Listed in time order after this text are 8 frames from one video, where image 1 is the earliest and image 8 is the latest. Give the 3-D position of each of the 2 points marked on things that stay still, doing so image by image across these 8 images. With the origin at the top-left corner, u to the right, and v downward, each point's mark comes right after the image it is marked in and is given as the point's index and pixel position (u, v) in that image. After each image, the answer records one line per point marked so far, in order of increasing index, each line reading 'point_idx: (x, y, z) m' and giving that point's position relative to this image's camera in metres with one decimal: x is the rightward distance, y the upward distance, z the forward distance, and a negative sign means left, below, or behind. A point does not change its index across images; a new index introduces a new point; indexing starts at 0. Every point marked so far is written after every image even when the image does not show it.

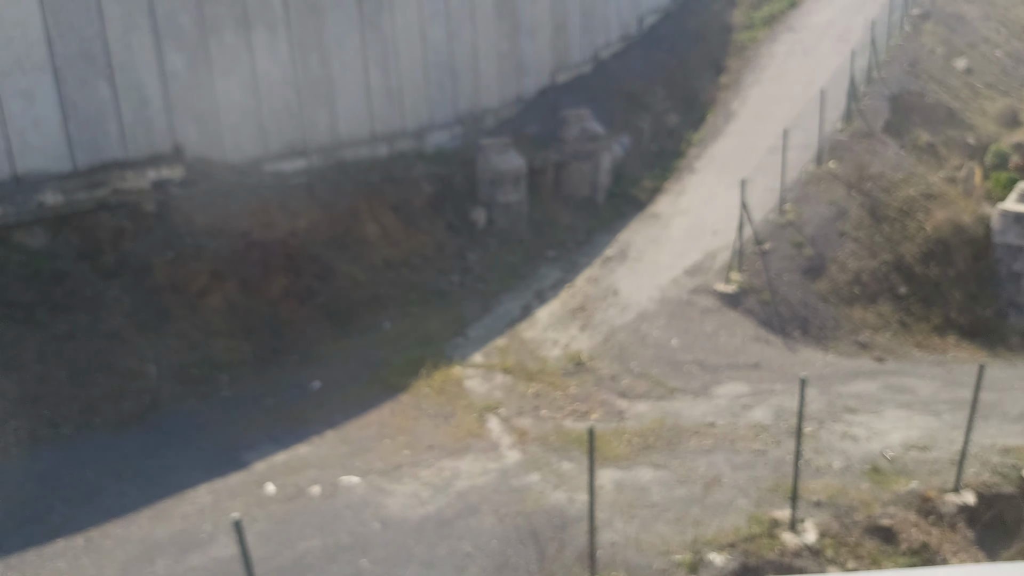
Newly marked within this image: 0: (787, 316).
0: (+4.1, -0.4, +9.5) m
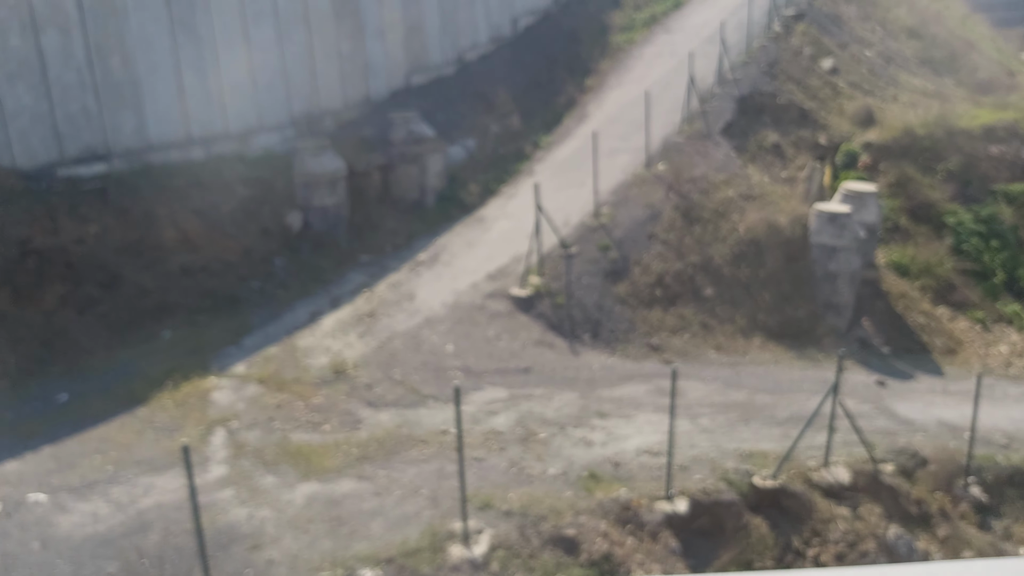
0: (+1.0, -0.5, +9.3) m
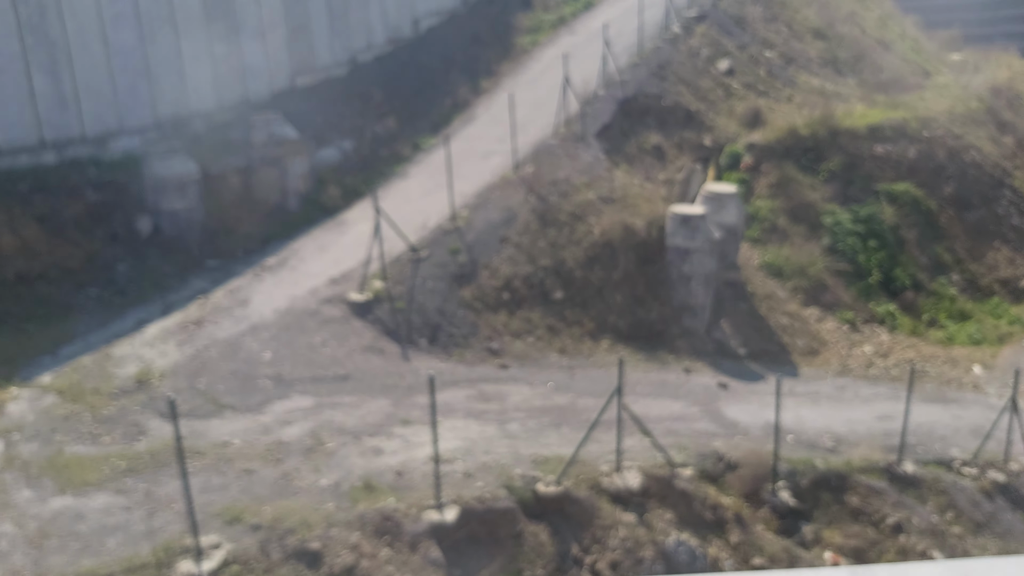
0: (-1.3, -0.5, +9.2) m
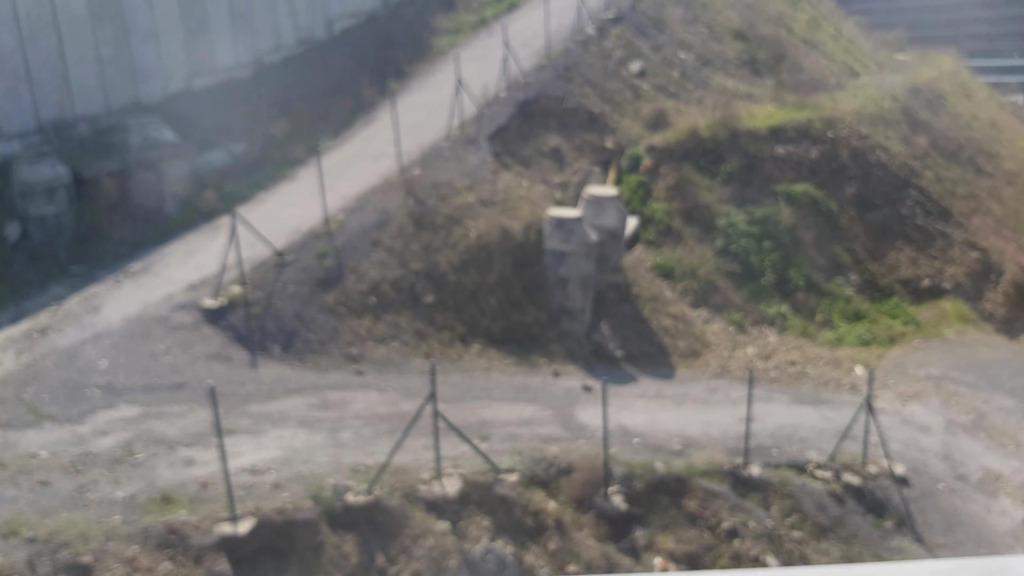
0: (-3.3, -0.6, +9.0) m
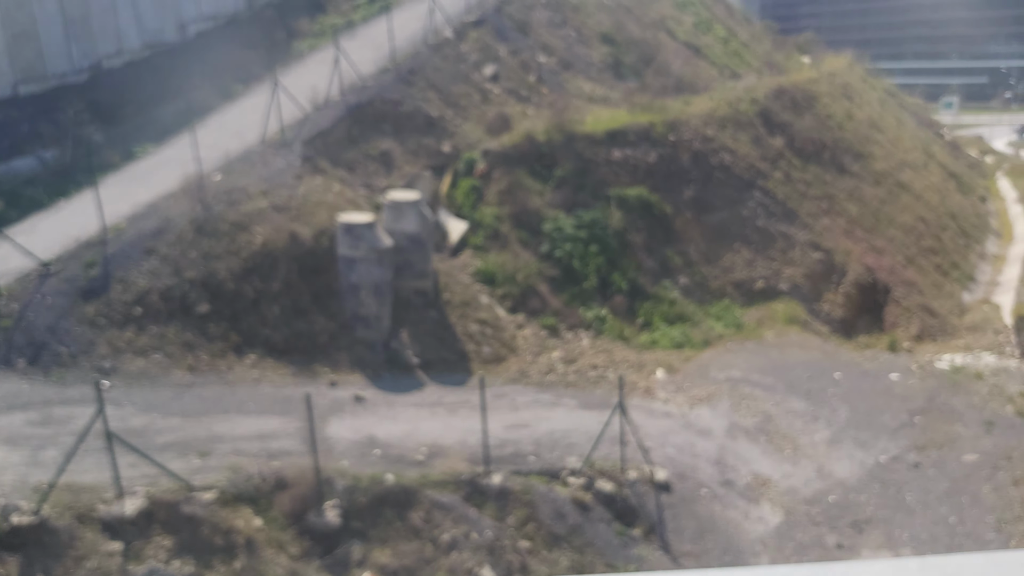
0: (-6.7, -0.8, +8.8) m
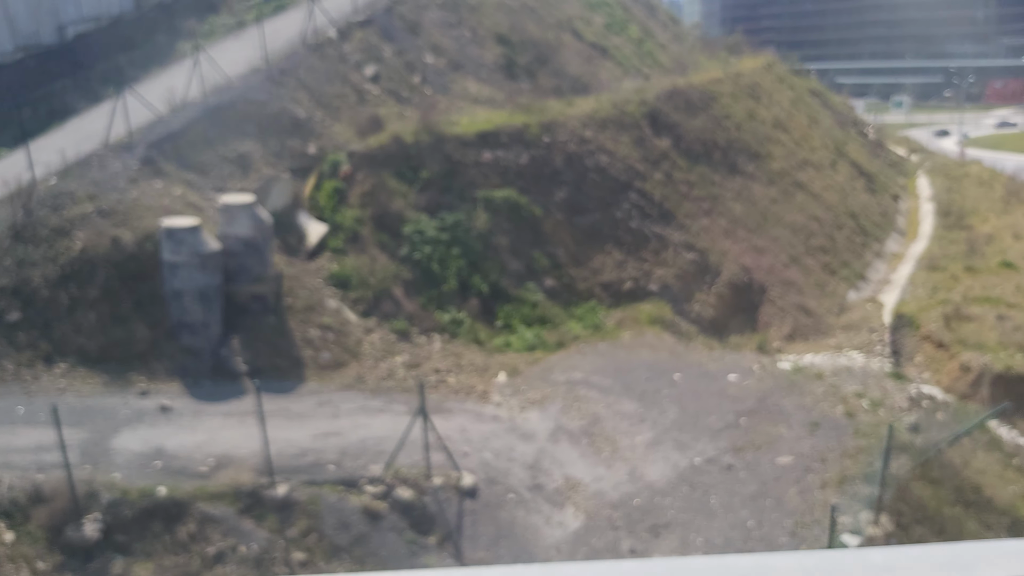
0: (-9.3, -0.9, +8.5) m
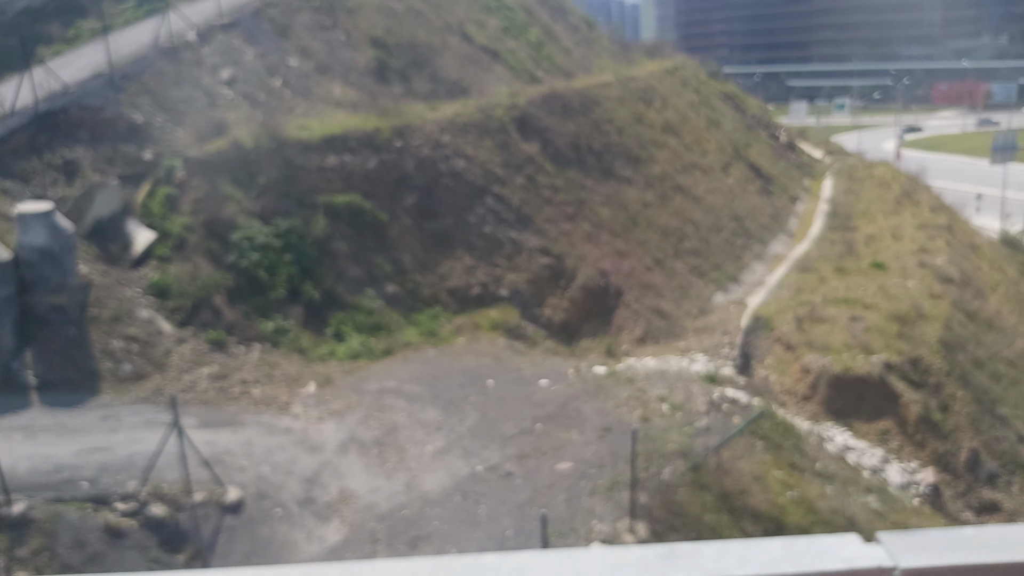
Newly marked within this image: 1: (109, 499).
0: (-12.4, -1.1, +8.1) m
1: (-5.0, -2.6, +8.1) m
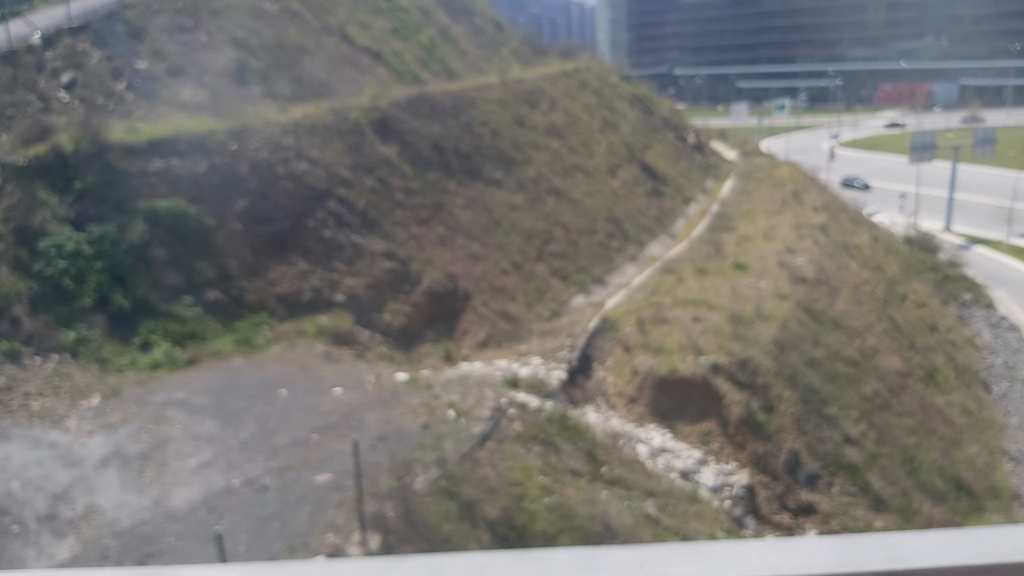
0: (-15.6, -1.3, +7.6) m
1: (-8.3, -2.8, +7.8) m
